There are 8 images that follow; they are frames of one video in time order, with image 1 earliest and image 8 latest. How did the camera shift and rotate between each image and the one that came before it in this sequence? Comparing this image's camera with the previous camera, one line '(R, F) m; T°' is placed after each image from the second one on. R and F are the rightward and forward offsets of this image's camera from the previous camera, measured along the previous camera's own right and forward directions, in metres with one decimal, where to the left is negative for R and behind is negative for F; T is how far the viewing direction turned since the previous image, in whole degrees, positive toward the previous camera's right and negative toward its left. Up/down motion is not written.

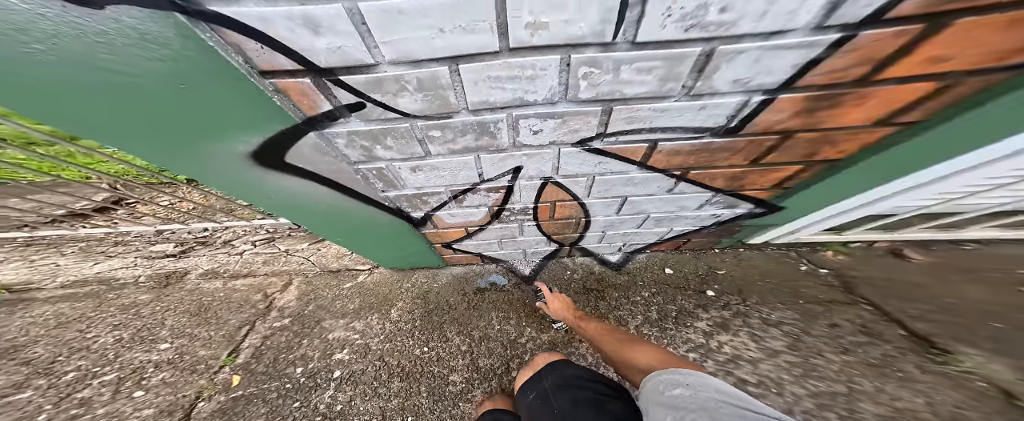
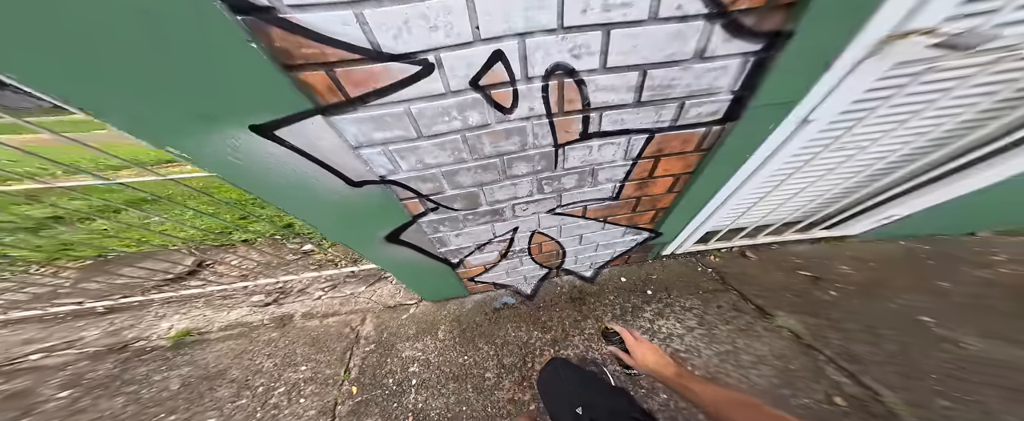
(0.0, -0.4) m; 0°
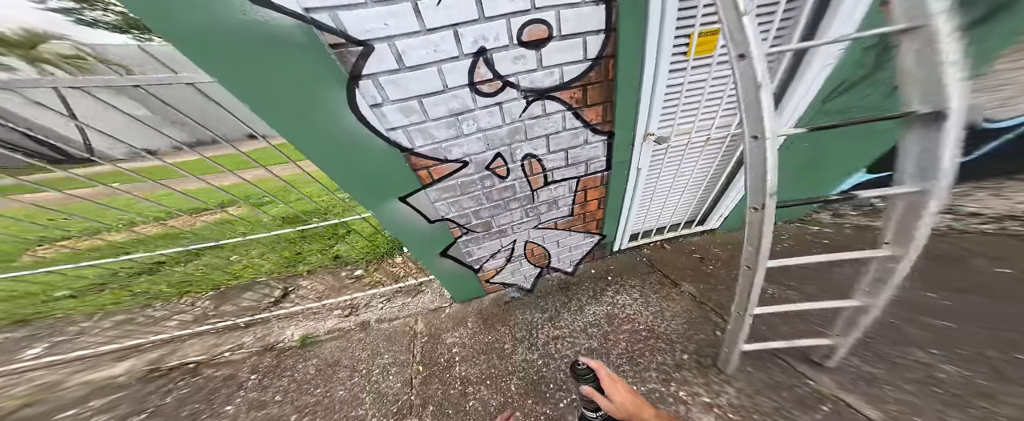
(+0.1, -0.6) m; -2°
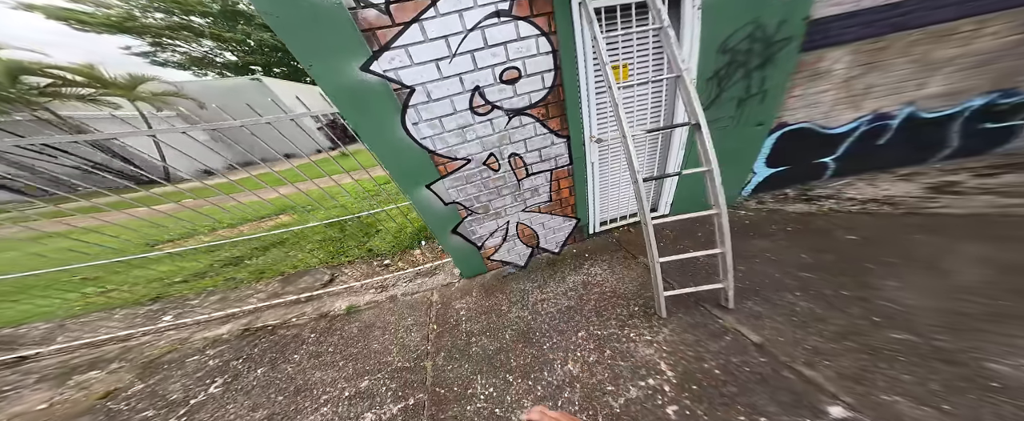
(+0.1, -0.5) m; -2°
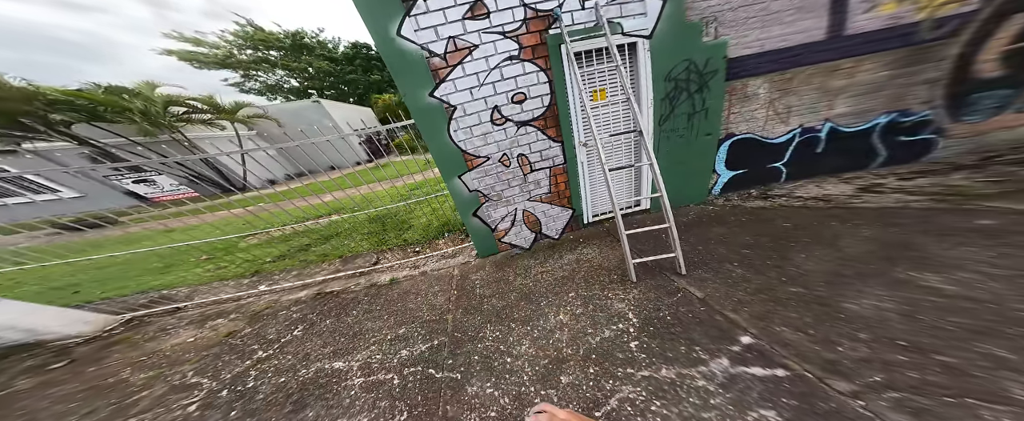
(+0.2, -0.5) m; -5°
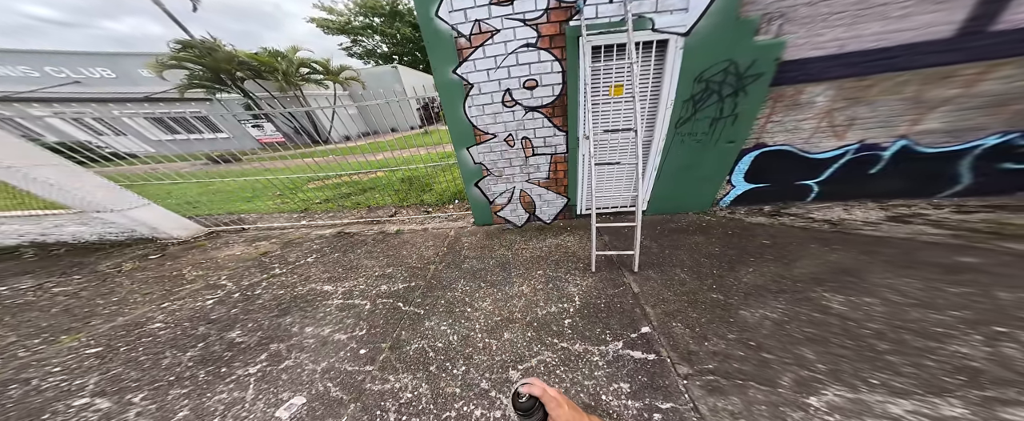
(+0.5, -0.1) m; -6°
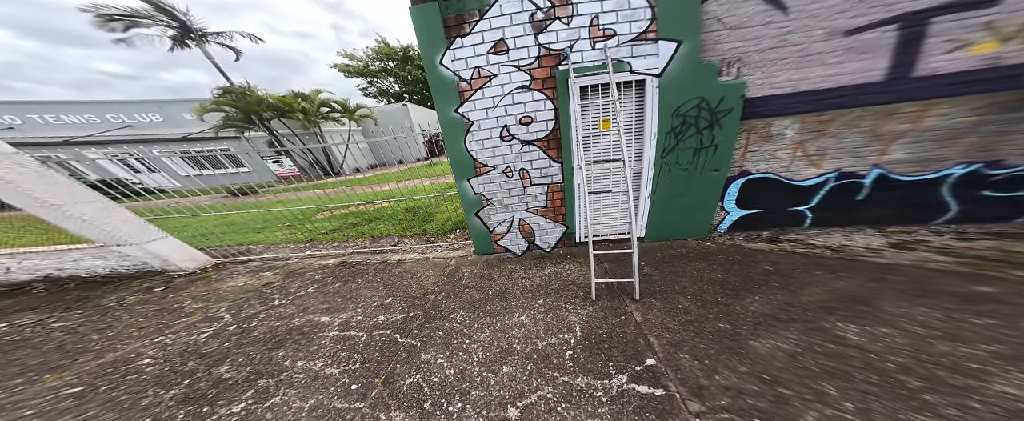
(0.0, 0.0) m; -1°
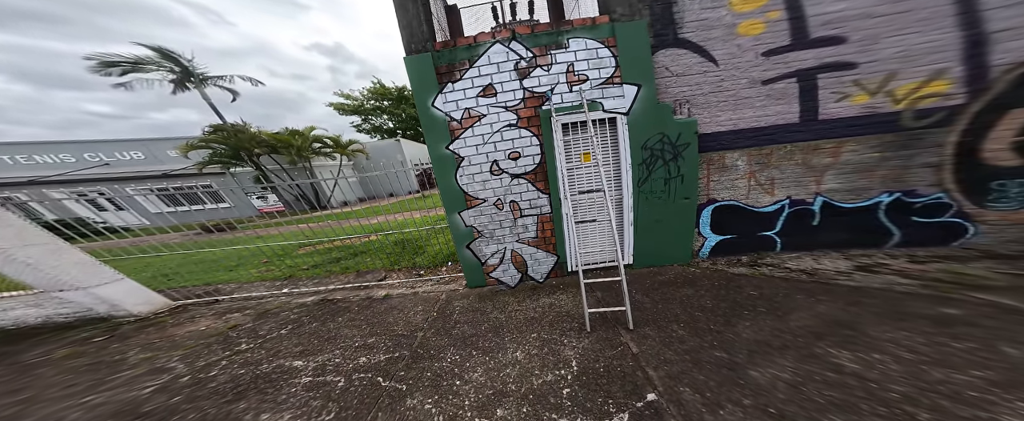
(0.0, 0.0) m; +2°
